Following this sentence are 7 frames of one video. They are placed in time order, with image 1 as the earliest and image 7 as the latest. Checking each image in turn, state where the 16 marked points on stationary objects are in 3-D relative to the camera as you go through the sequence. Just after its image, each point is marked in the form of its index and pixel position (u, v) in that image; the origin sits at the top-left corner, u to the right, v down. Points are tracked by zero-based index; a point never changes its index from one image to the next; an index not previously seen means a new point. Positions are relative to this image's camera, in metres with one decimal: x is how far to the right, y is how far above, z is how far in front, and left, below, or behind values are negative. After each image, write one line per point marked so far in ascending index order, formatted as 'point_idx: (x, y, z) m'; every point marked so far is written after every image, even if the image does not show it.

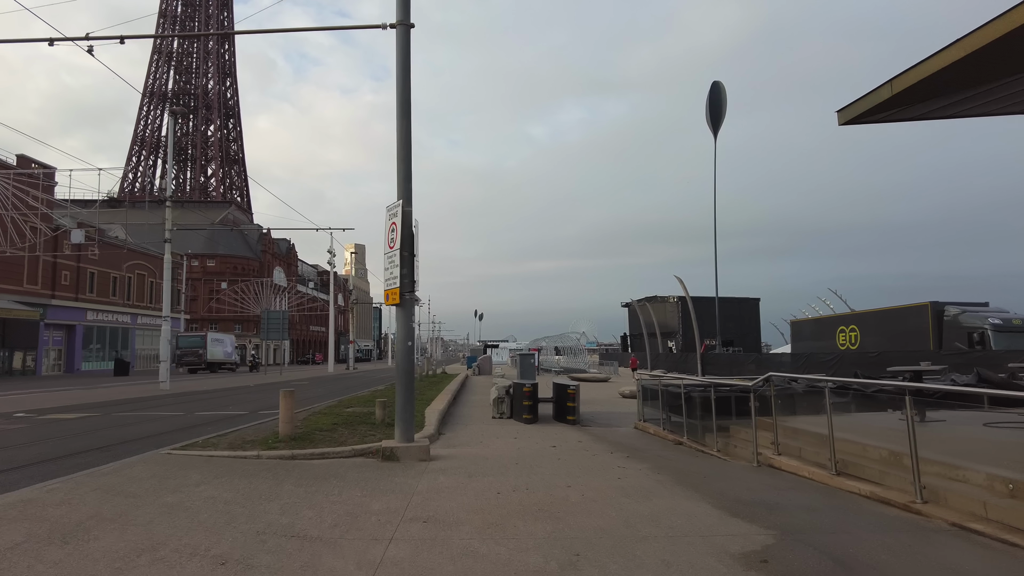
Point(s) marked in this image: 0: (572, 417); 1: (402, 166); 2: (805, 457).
0: (+1.4, -2.9, +15.0) m
1: (-1.6, +1.8, +9.7) m
2: (+3.8, -2.2, +8.6) m
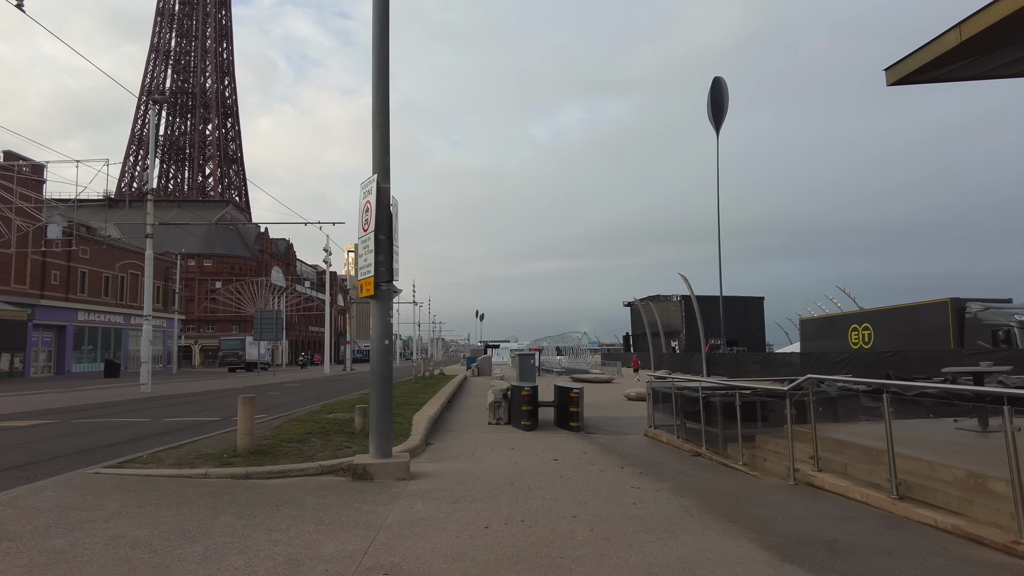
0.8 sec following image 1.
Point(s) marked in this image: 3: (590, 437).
0: (+1.3, -2.8, +13.7) m
1: (-1.7, +1.9, +8.4) m
2: (+3.7, -2.0, +7.2) m
3: (+1.5, -2.9, +12.6) m
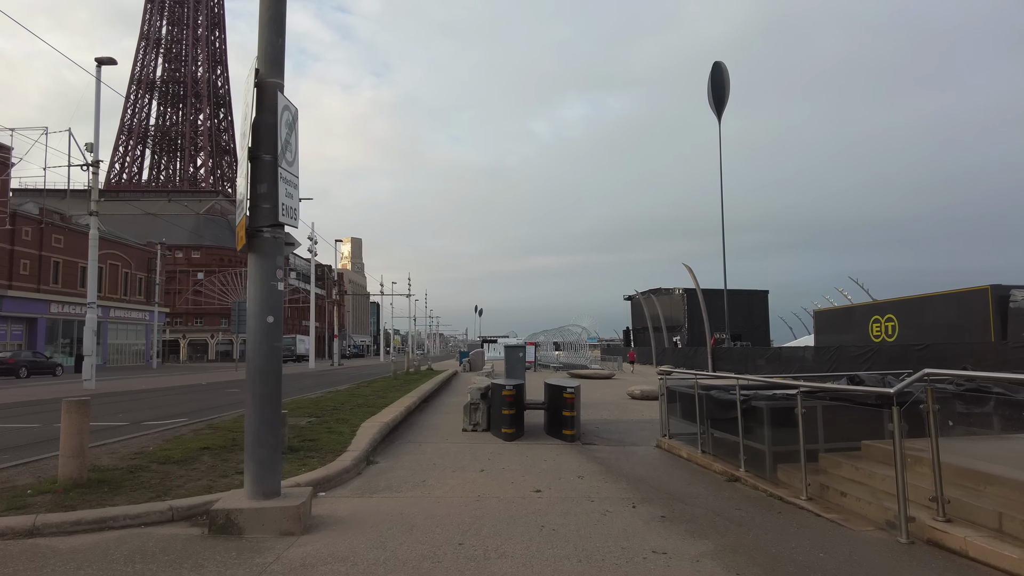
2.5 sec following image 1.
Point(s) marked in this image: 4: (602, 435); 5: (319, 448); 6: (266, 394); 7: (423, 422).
0: (+0.9, -2.4, +10.9) m
1: (-2.1, +2.3, +5.6) m
2: (+3.4, -1.6, +4.5) m
3: (+1.1, -2.4, +9.8) m
4: (+1.6, -2.6, +11.7) m
5: (-2.4, -2.0, +8.3) m
6: (-1.9, -0.8, +5.1) m
7: (-1.7, -2.6, +12.8) m
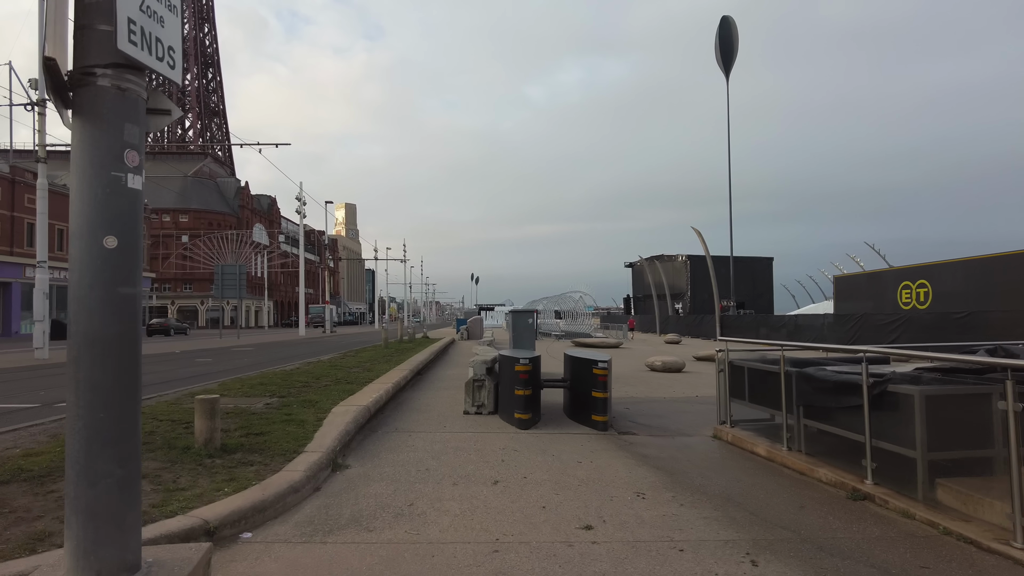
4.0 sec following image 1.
0: (+1.1, -1.7, +8.6) m
1: (-1.8, +2.8, +3.0) m
2: (+3.6, -1.3, +2.1) m
3: (+1.3, -1.8, +7.5) m
4: (+1.8, -1.9, +9.3) m
5: (-2.2, -1.4, +5.9) m
6: (-1.7, -0.4, +2.7) m
7: (-1.6, -1.8, +10.5) m
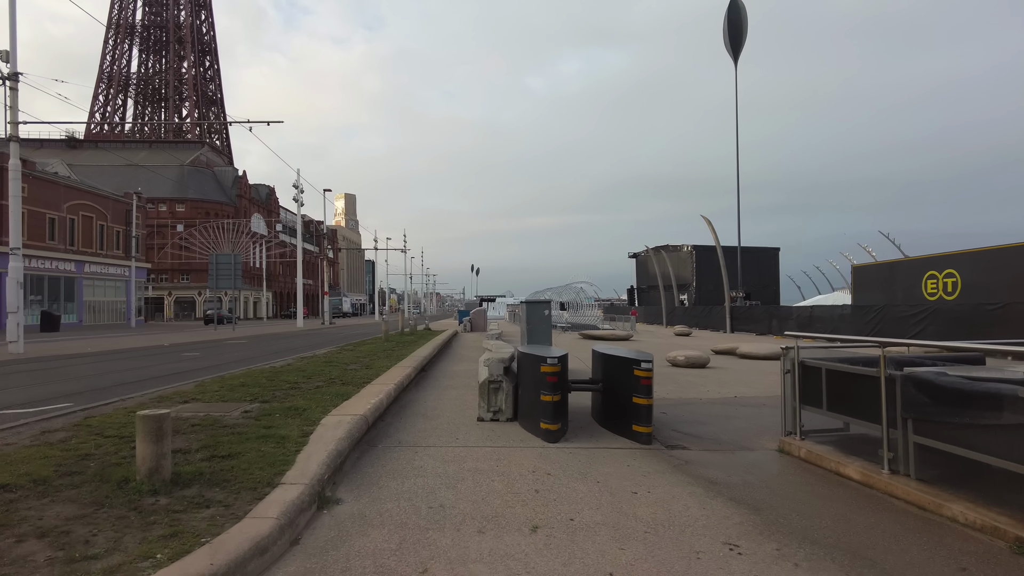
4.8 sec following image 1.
0: (+1.4, -1.5, +7.2) m
1: (-1.5, +2.9, +1.5) m
2: (+3.9, -1.2, +0.7) m
3: (+1.6, -1.6, +6.1) m
4: (+2.0, -1.7, +8.0) m
5: (-1.9, -1.3, +4.5) m
6: (-1.4, -0.3, +1.3) m
7: (-1.3, -1.6, +9.1) m
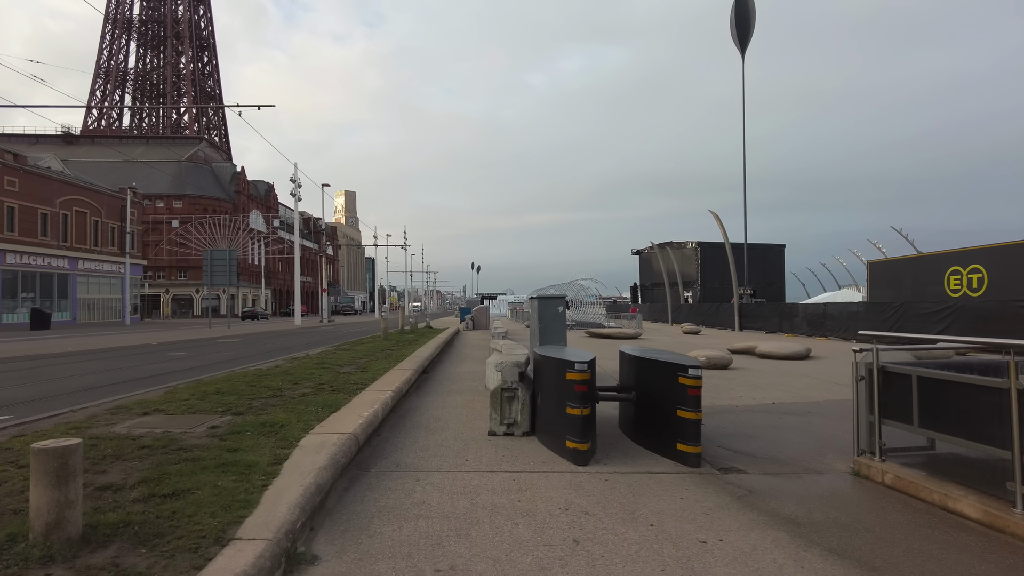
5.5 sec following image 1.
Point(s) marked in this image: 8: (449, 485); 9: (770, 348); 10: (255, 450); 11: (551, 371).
0: (+1.6, -1.4, +6.0) m
1: (-1.4, +2.9, +0.3) m
2: (+4.1, -1.1, -0.5) m
3: (+1.8, -1.6, +4.9) m
4: (+2.2, -1.6, +6.8) m
5: (-1.8, -1.2, +3.3) m
6: (-1.2, -0.2, +0.1) m
7: (-1.1, -1.5, +7.9) m
8: (-0.5, -1.5, +5.1) m
9: (+7.6, -1.8, +19.6) m
10: (-1.9, -1.2, +5.0) m
11: (+0.4, -0.8, +6.5) m
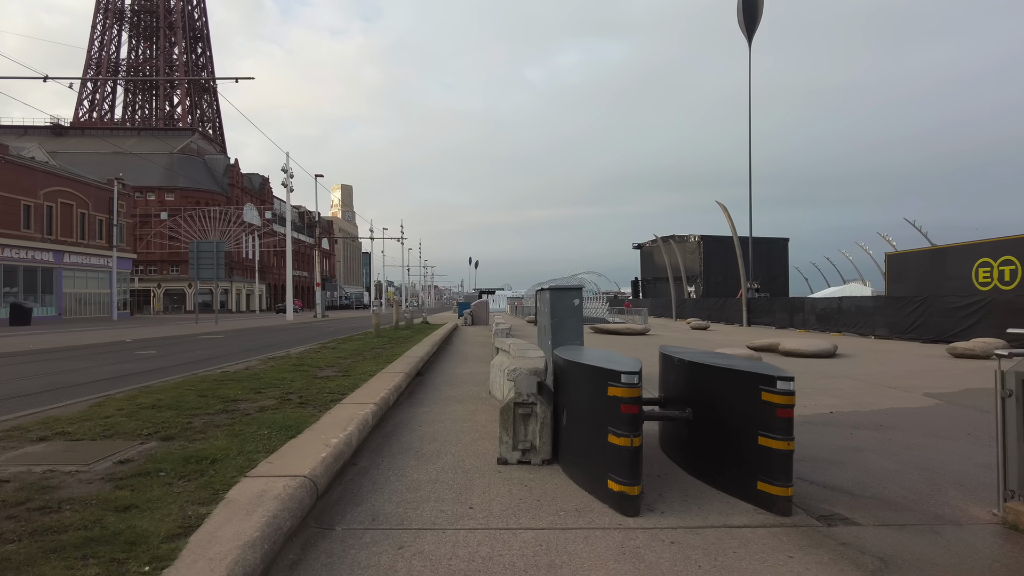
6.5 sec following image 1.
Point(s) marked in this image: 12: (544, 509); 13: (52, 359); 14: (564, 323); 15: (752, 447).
0: (+1.7, -1.3, +4.3) m
1: (-1.2, +3.0, -1.3) m
2: (+4.2, -1.0, -2.1) m
3: (+2.0, -1.4, +3.3) m
4: (+2.4, -1.5, +5.1) m
5: (-1.6, -1.1, +1.7) m
6: (-1.0, -0.1, -1.6) m
7: (-1.0, -1.4, +6.3) m
8: (-0.3, -1.4, +3.5) m
9: (+7.7, -1.6, +18.0) m
10: (-1.8, -1.1, +3.4) m
11: (+0.5, -0.7, +4.8) m
12: (+0.2, -1.4, +4.3) m
13: (-10.5, -1.6, +15.1) m
14: (+0.8, -0.5, +10.3) m
15: (+1.6, -1.1, +4.6) m
